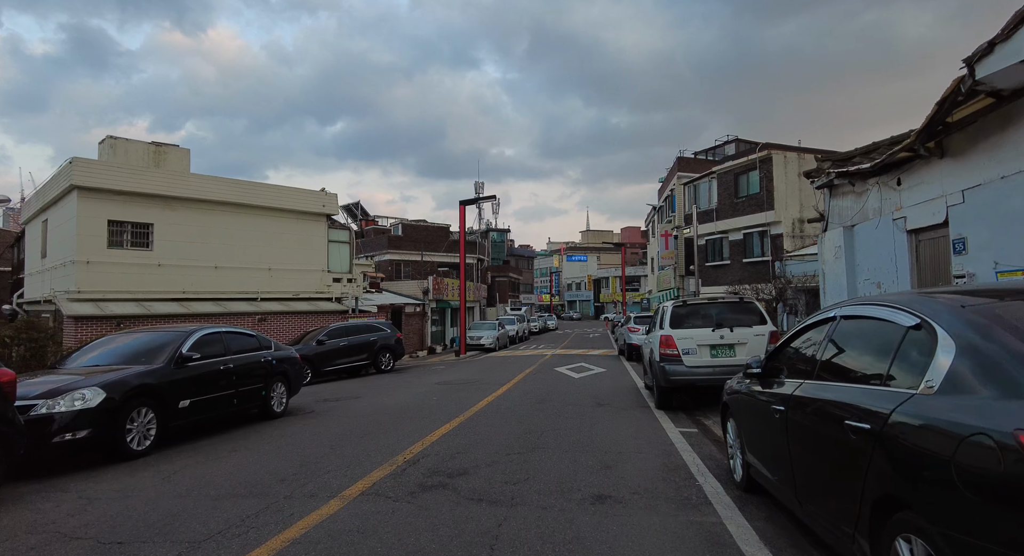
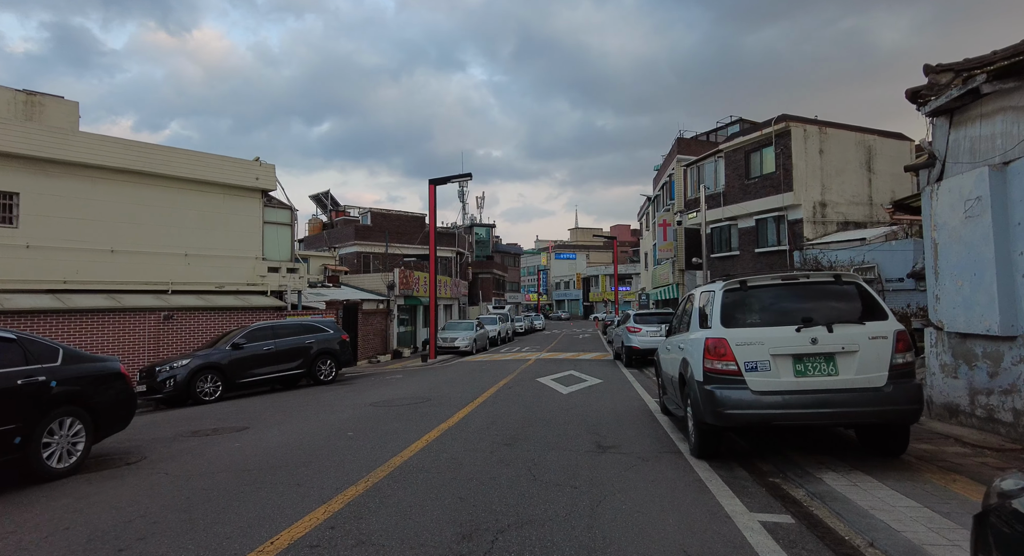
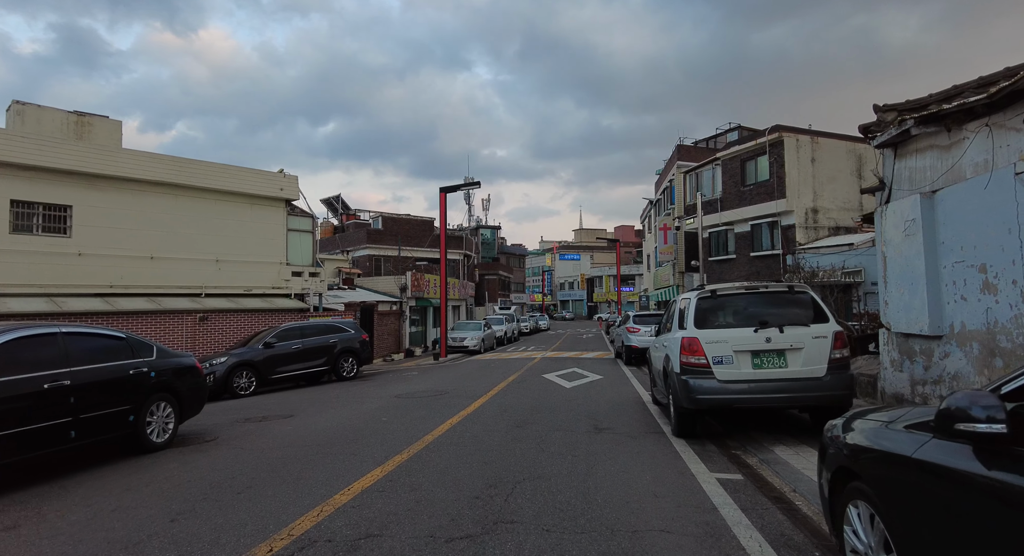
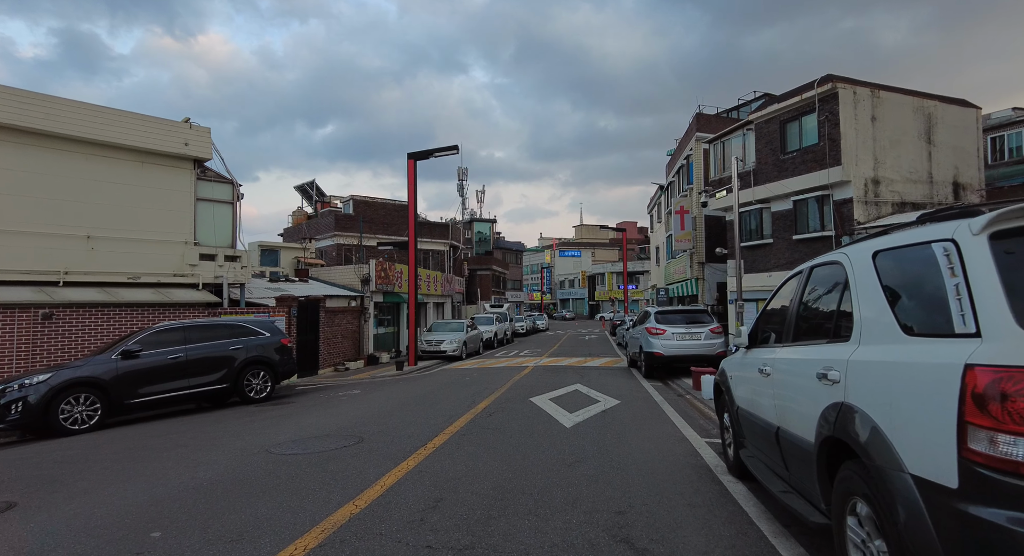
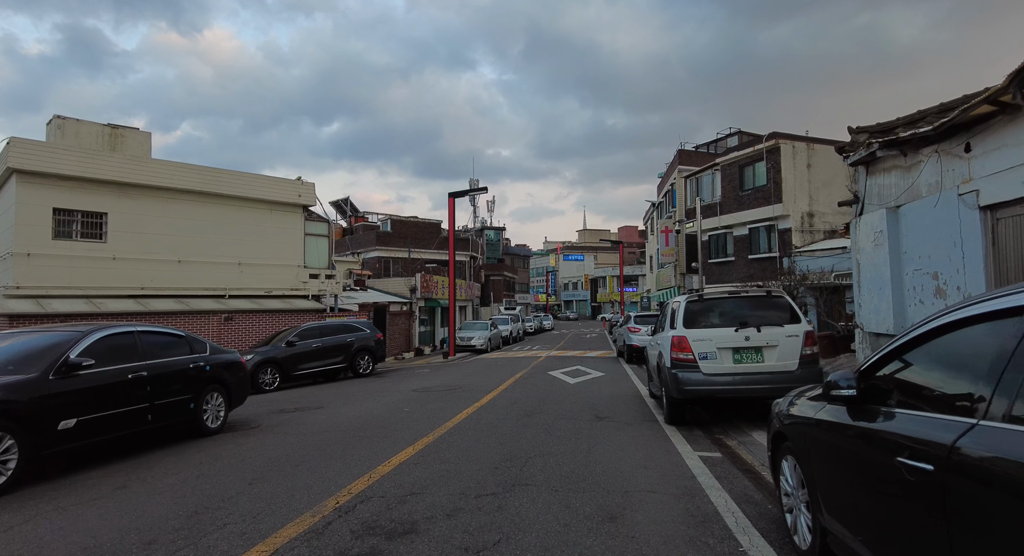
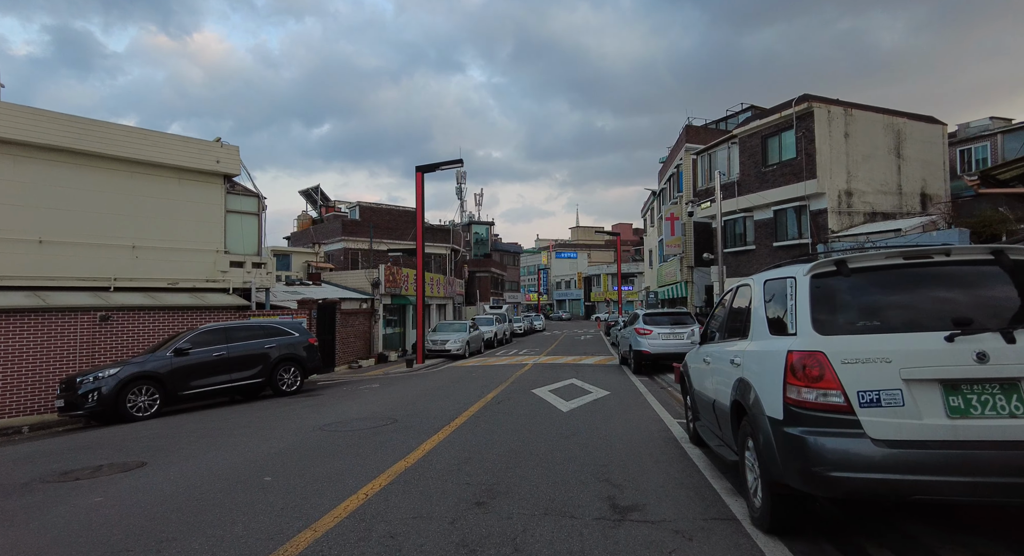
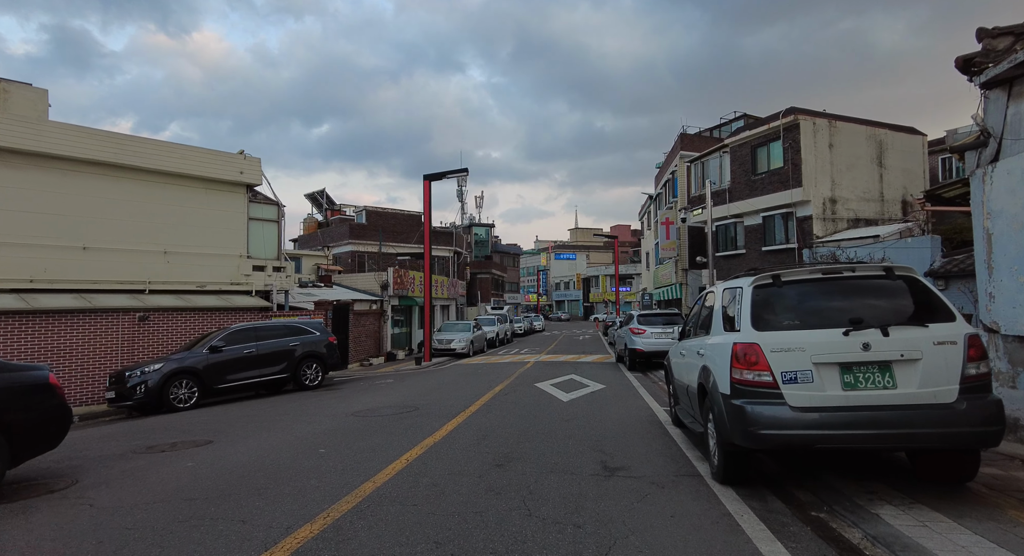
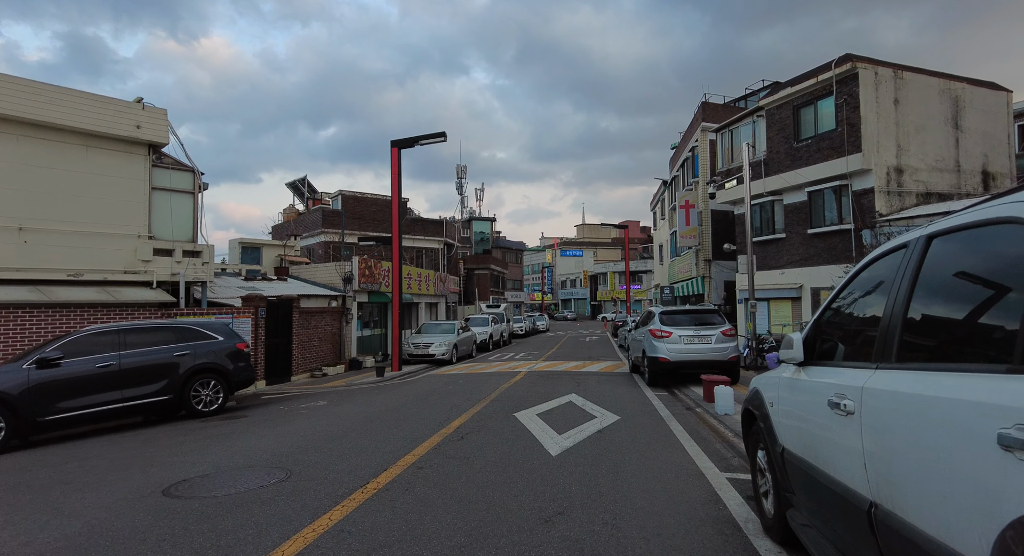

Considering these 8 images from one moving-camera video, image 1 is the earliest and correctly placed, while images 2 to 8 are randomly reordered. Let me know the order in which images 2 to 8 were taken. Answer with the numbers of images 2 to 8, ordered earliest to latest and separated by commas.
5, 3, 2, 7, 6, 4, 8
